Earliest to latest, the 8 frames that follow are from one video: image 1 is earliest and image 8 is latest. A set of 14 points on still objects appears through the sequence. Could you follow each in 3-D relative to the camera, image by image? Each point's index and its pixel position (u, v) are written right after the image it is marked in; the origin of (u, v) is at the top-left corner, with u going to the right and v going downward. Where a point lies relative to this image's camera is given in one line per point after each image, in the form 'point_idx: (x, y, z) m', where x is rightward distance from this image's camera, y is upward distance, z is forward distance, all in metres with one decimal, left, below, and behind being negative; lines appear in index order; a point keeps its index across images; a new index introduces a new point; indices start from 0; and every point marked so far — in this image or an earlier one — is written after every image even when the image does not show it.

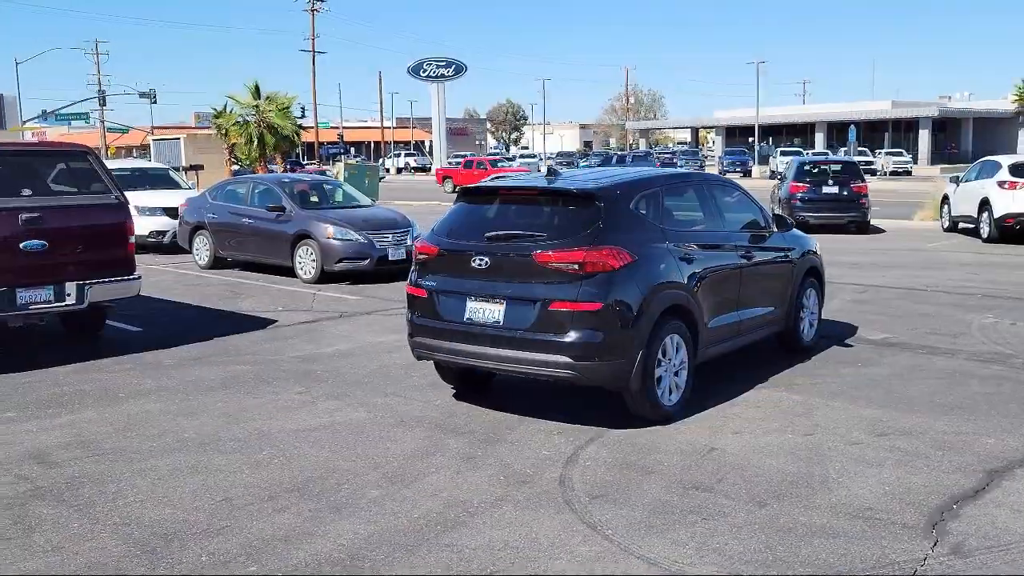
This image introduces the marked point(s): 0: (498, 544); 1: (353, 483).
0: (-0.1, -1.2, +4.5) m
1: (-0.9, -1.1, +5.4) m
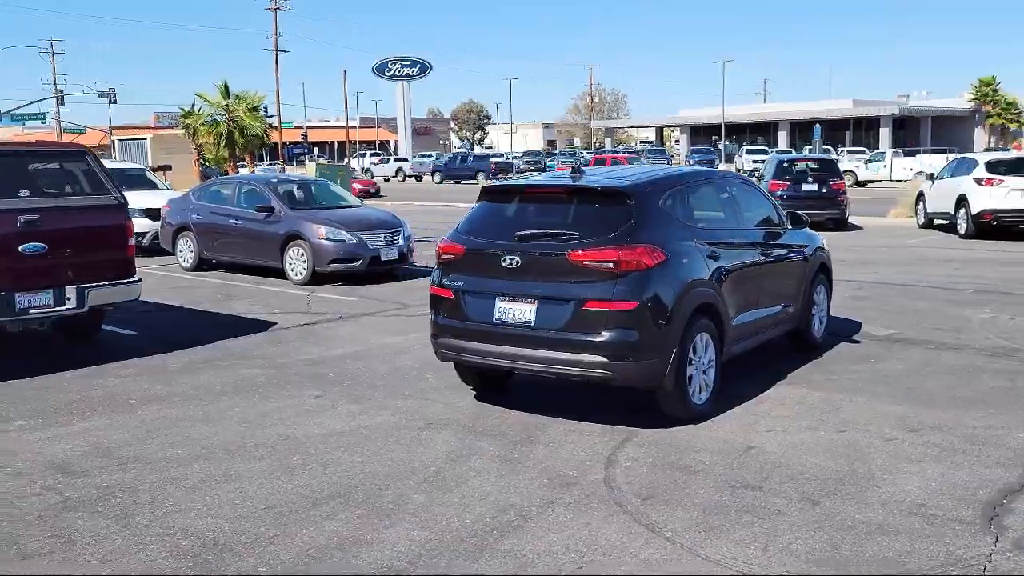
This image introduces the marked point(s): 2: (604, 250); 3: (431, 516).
0: (+0.2, -1.2, +4.4) m
1: (-0.6, -1.1, +5.3) m
2: (+0.6, +0.2, +6.1) m
3: (-0.4, -1.2, +4.8) m
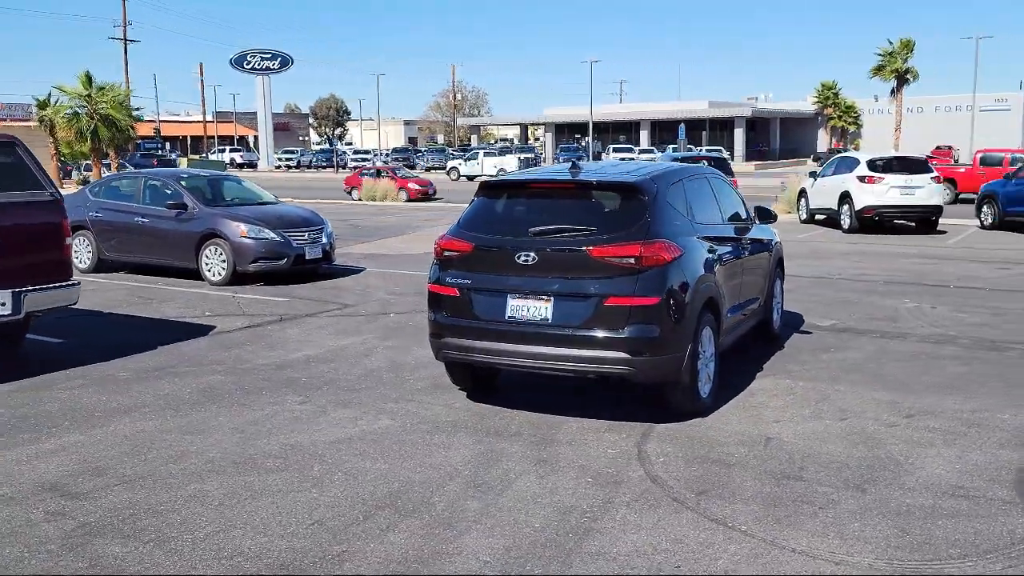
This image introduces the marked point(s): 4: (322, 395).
0: (+0.6, -1.2, +4.3) m
1: (-0.4, -1.1, +5.1) m
2: (+0.7, +0.3, +6.0) m
3: (-0.1, -1.2, +4.7) m
4: (-1.5, -0.8, +7.3) m
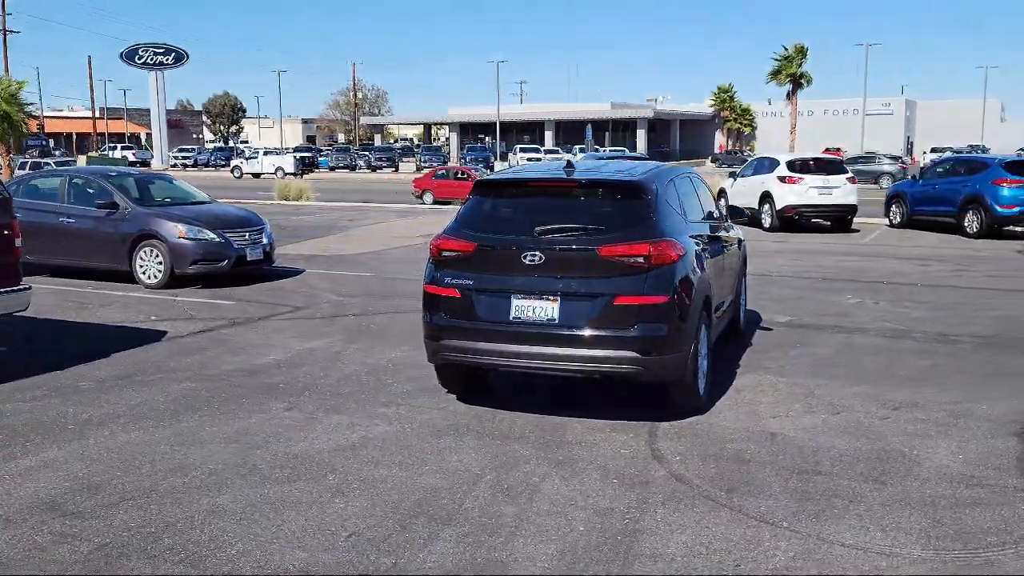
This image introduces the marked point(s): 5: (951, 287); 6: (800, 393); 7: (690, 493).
0: (+0.9, -1.2, +4.3) m
1: (-0.2, -1.1, +4.9) m
2: (+0.8, +0.3, +6.0) m
3: (+0.1, -1.2, +4.6) m
4: (-1.5, -0.9, +7.0) m
5: (+6.1, 0.0, +12.9) m
6: (+2.2, -0.8, +7.2) m
7: (+1.0, -1.1, +5.1) m
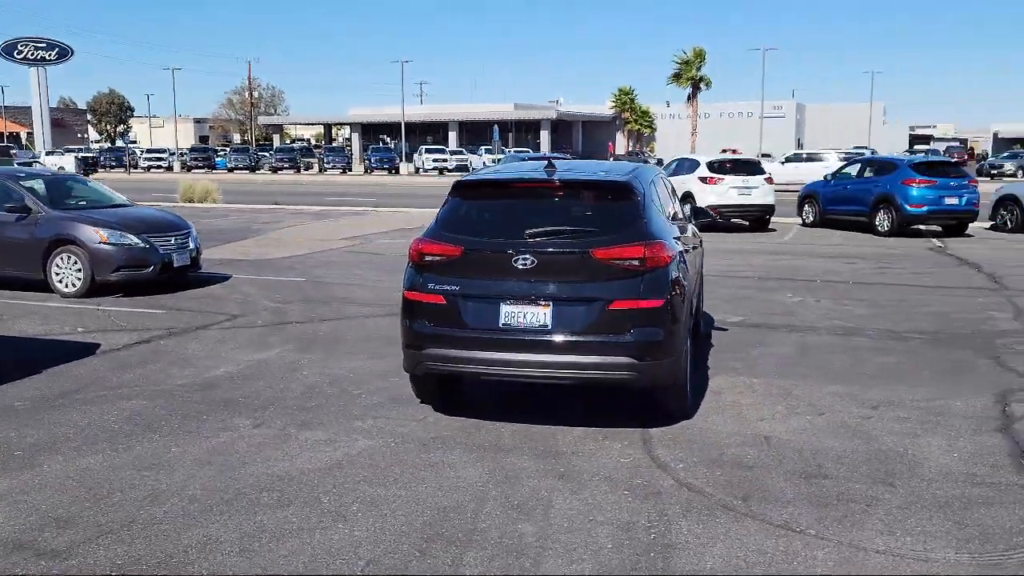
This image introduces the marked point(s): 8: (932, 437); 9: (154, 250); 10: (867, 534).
0: (+1.0, -1.2, +4.2) m
1: (-0.1, -1.2, +4.7) m
2: (+0.7, +0.3, +5.9) m
3: (+0.3, -1.2, +4.4) m
4: (-1.7, -0.9, +6.6) m
5: (+5.3, +0.1, +13.3) m
6: (+2.0, -0.8, +7.1) m
7: (+1.0, -1.1, +4.9) m
8: (+2.7, -1.0, +6.1) m
9: (-4.6, +0.5, +12.0) m
10: (+1.7, -1.2, +4.5) m
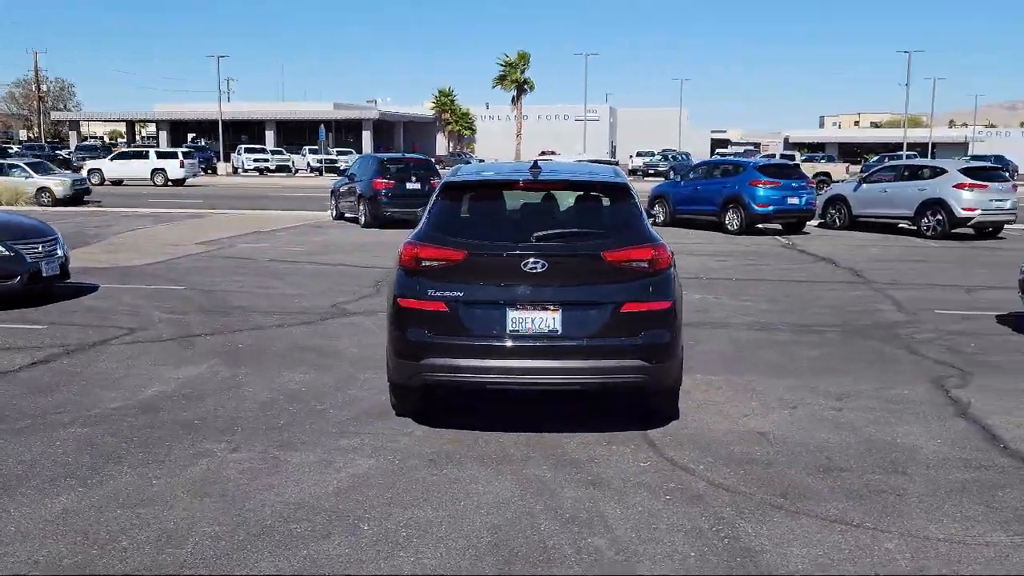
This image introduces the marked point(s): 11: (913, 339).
0: (+1.4, -1.2, +4.2) m
1: (+0.2, -1.2, +4.5) m
2: (+0.8, +0.2, +5.8) m
3: (+0.6, -1.2, +4.2) m
4: (-1.7, -1.0, +6.1) m
5: (+3.7, +0.1, +14.0) m
6: (+1.8, -0.8, +7.3) m
7: (+1.3, -1.1, +4.9) m
8: (+2.7, -0.9, +6.4) m
9: (-5.7, +0.3, +10.8) m
10: (+2.0, -1.2, +4.7) m
11: (+4.1, -0.5, +9.6) m
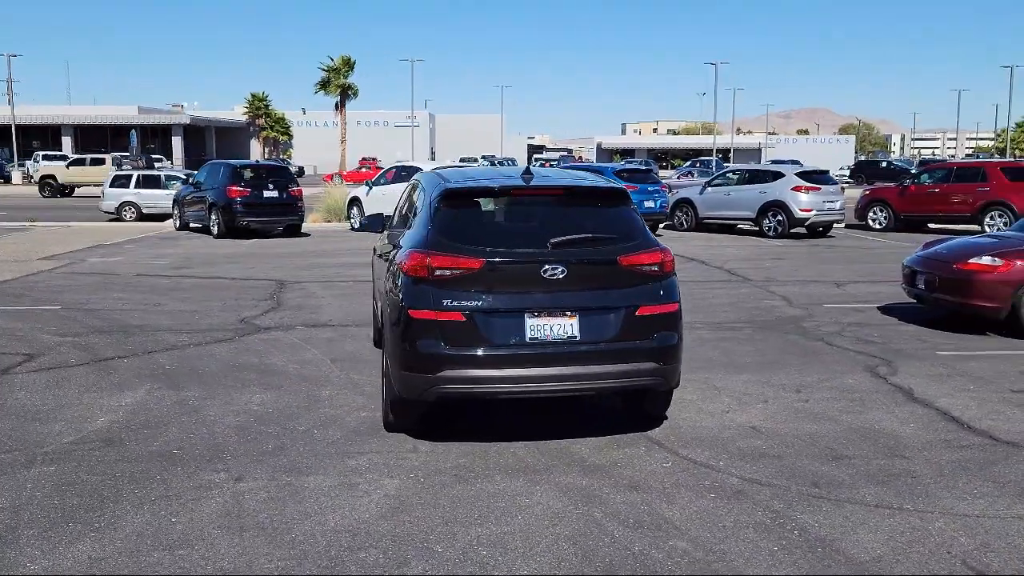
0: (+1.8, -1.2, +4.5) m
1: (+0.6, -1.2, +4.5) m
2: (+0.8, +0.2, +5.9) m
3: (+1.0, -1.2, +4.3) m
4: (-1.6, -1.1, +5.7) m
5: (+2.1, +0.1, +14.5) m
6: (+1.6, -0.8, +7.6) m
7: (+1.5, -1.1, +5.1) m
8: (+2.7, -0.9, +6.9) m
9: (-6.5, +0.1, +9.5) m
10: (+2.3, -1.2, +5.0) m
11: (+3.4, -0.5, +10.3) m
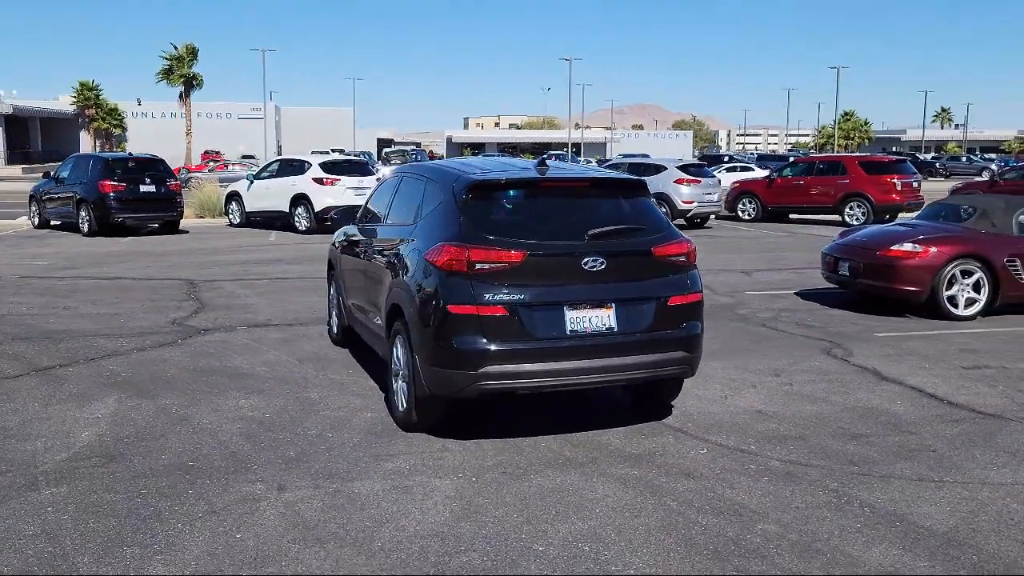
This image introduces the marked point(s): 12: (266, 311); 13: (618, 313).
0: (+2.3, -1.1, +4.7) m
1: (+1.0, -1.2, +4.5) m
2: (+1.0, +0.3, +6.0) m
3: (+1.5, -1.2, +4.5) m
4: (-1.3, -1.1, +5.3) m
5: (+0.9, +0.2, +14.7) m
6: (+1.5, -0.7, +7.8) m
7: (+1.9, -1.1, +5.4) m
8: (+2.7, -0.8, +7.2) m
9: (-6.8, 0.0, +8.3) m
10: (+2.7, -1.1, +5.4) m
11: (+2.8, -0.3, +10.7) m
12: (-2.9, -0.3, +10.8) m
13: (+0.6, -0.2, +5.7) m
